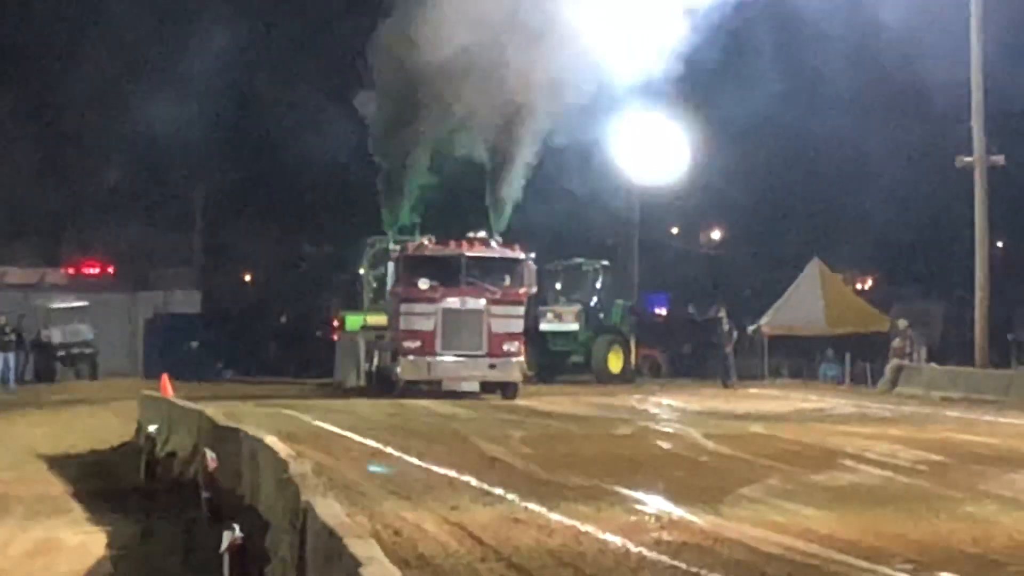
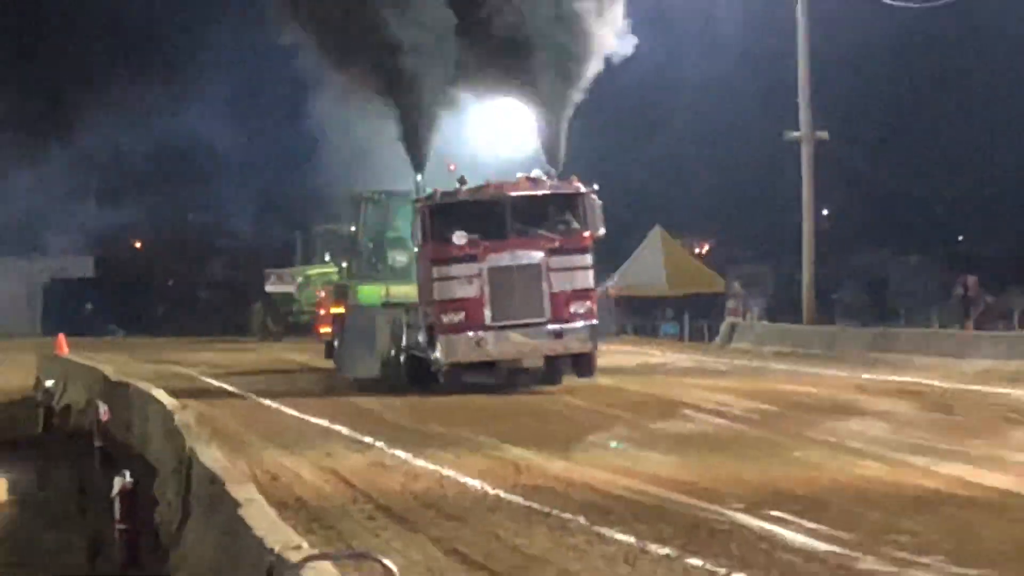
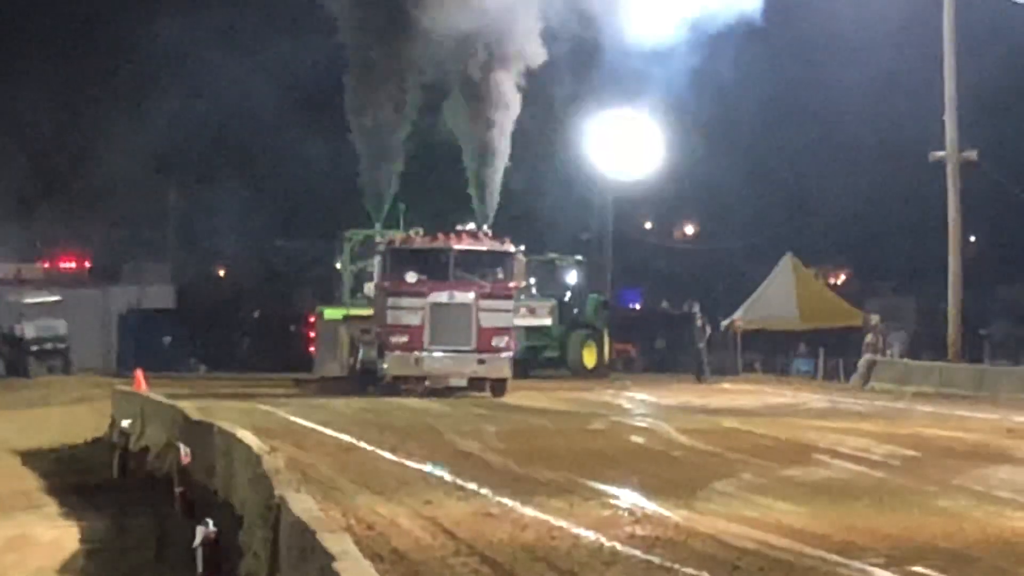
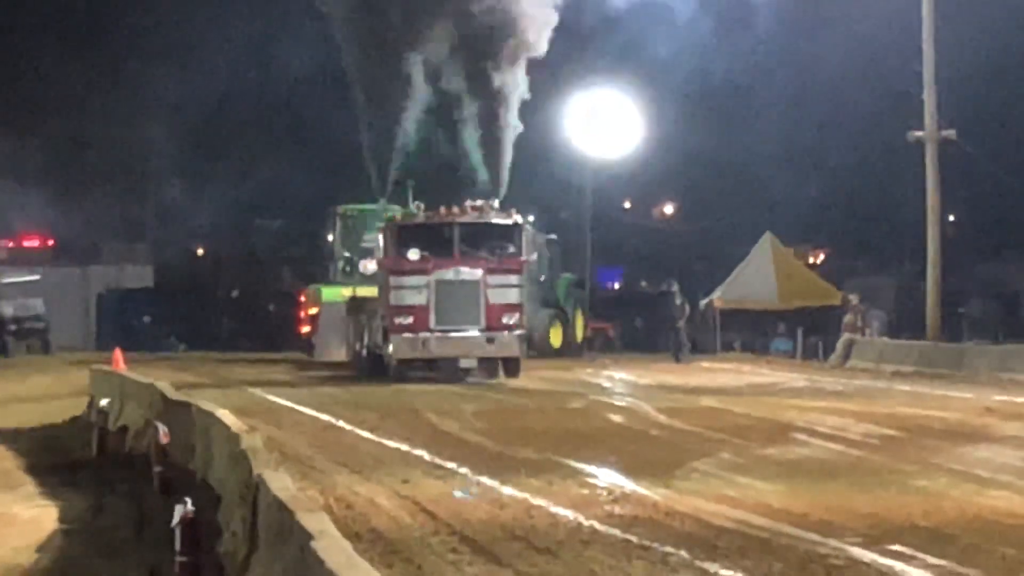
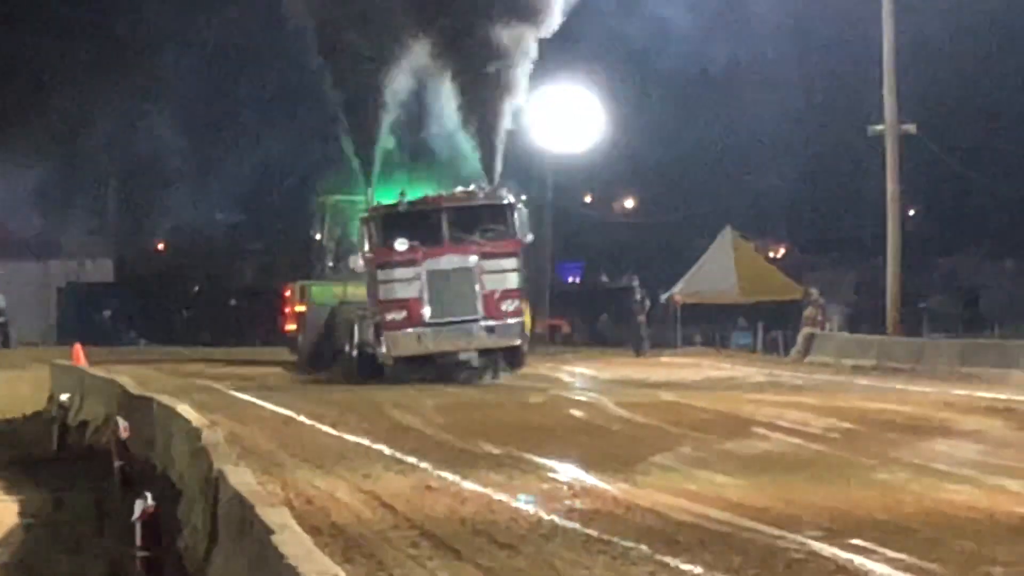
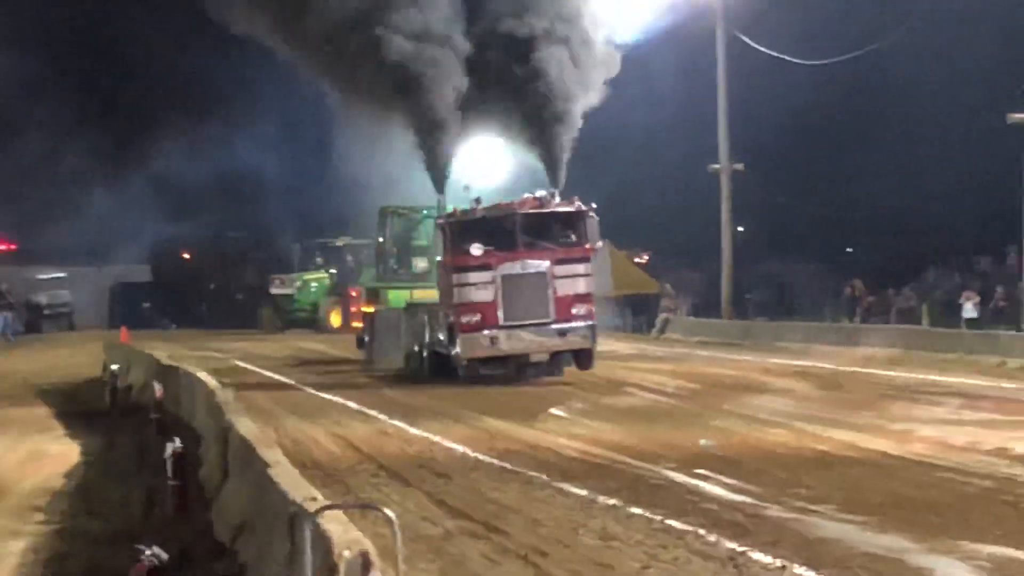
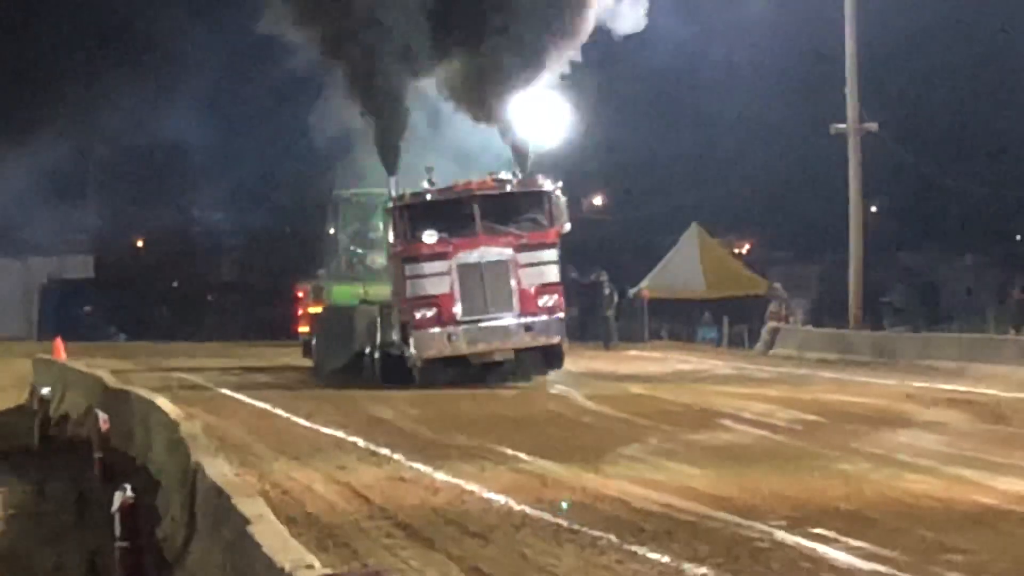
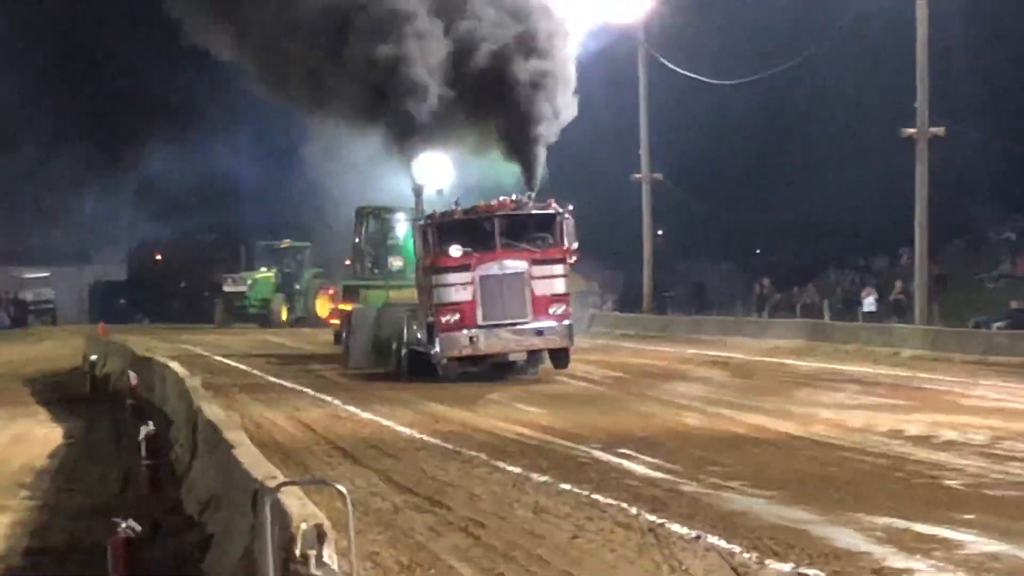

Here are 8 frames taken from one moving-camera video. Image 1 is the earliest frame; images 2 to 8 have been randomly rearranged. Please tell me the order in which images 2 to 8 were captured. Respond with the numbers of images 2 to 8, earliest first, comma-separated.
3, 4, 5, 7, 2, 6, 8
